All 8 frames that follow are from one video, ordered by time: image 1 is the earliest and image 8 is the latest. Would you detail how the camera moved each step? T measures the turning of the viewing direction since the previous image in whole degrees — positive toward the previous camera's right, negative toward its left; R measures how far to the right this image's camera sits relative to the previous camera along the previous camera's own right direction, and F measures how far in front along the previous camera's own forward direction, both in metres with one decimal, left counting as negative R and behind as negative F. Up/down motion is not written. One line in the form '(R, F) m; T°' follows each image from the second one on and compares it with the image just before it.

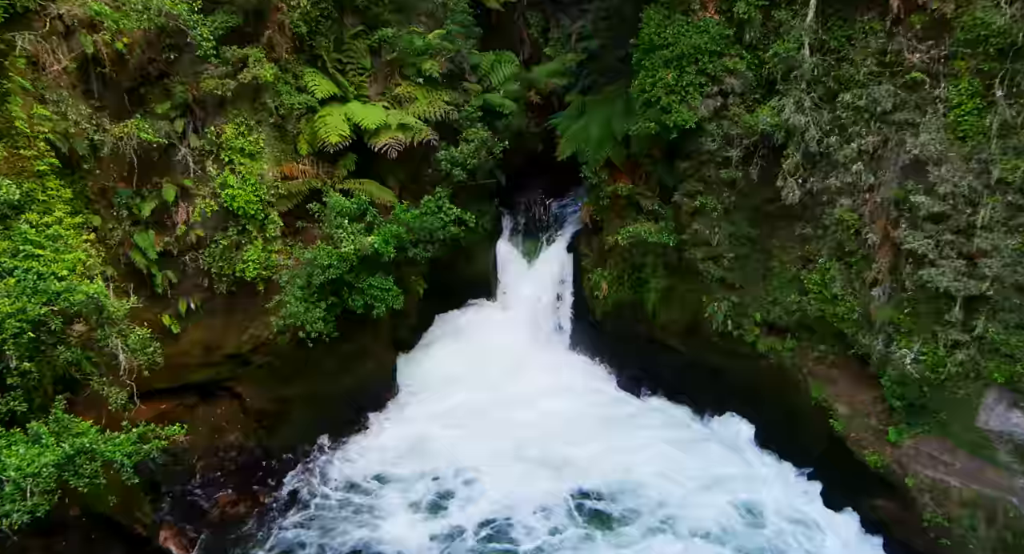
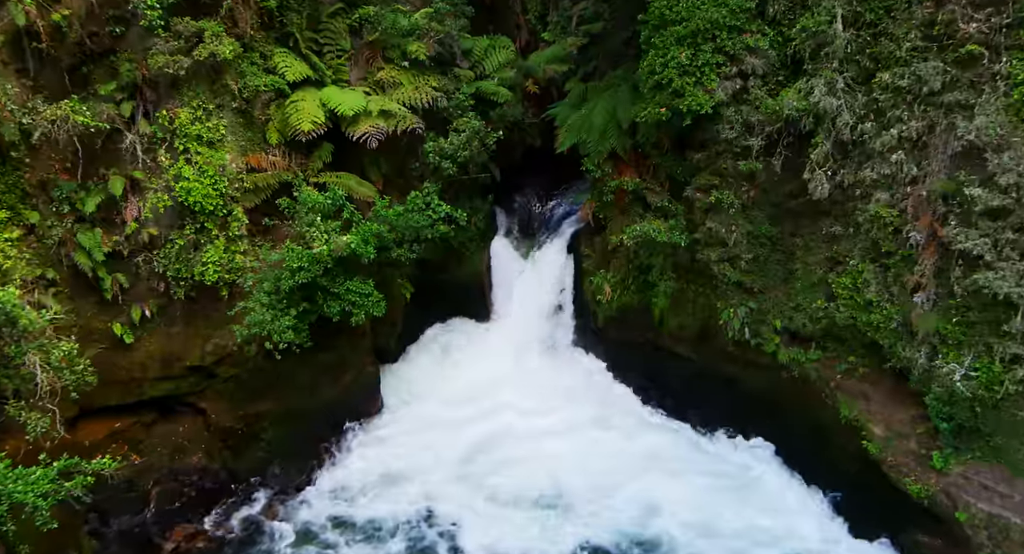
(0.0, +0.8) m; 0°
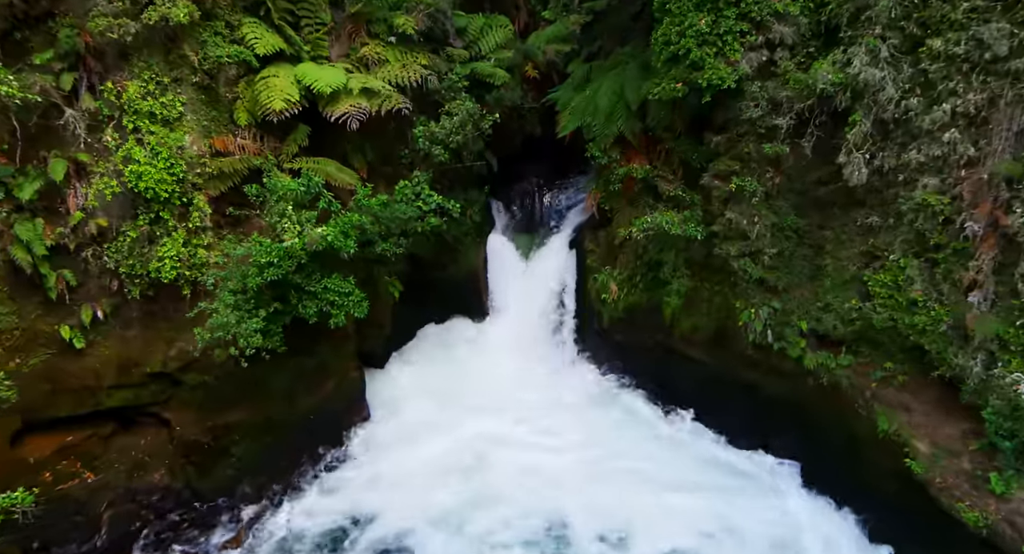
(0.0, +0.7) m; 0°
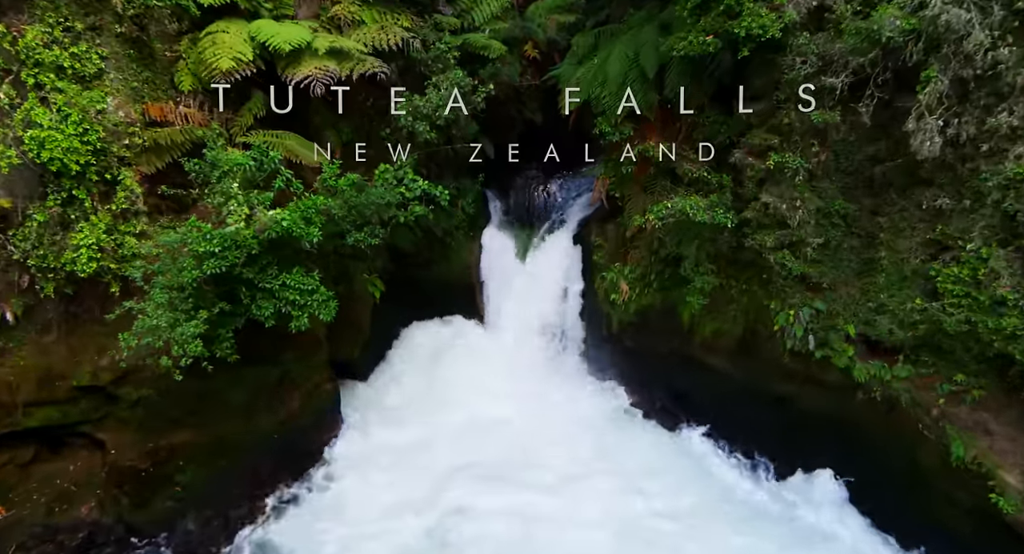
(0.0, +1.0) m; 0°
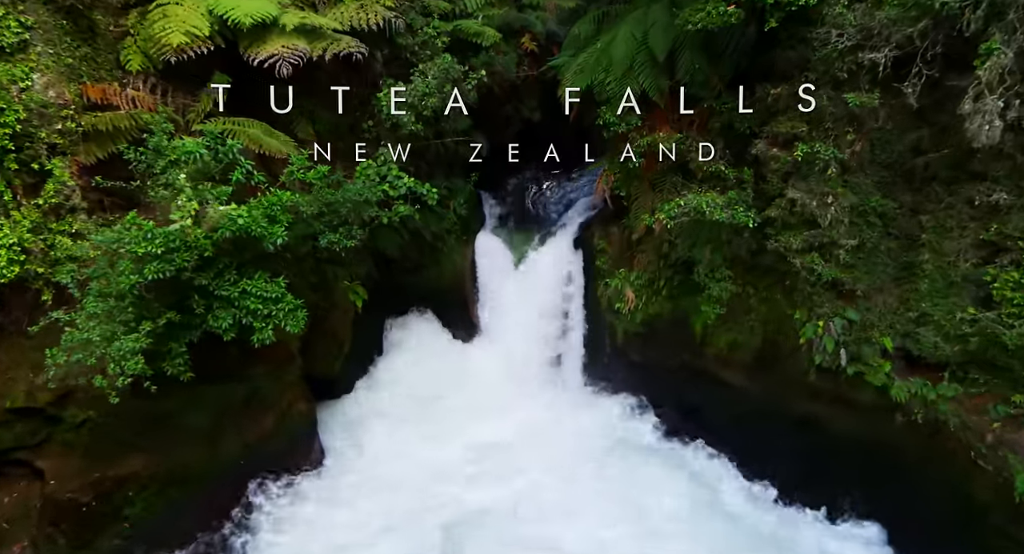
(0.0, +0.7) m; 0°
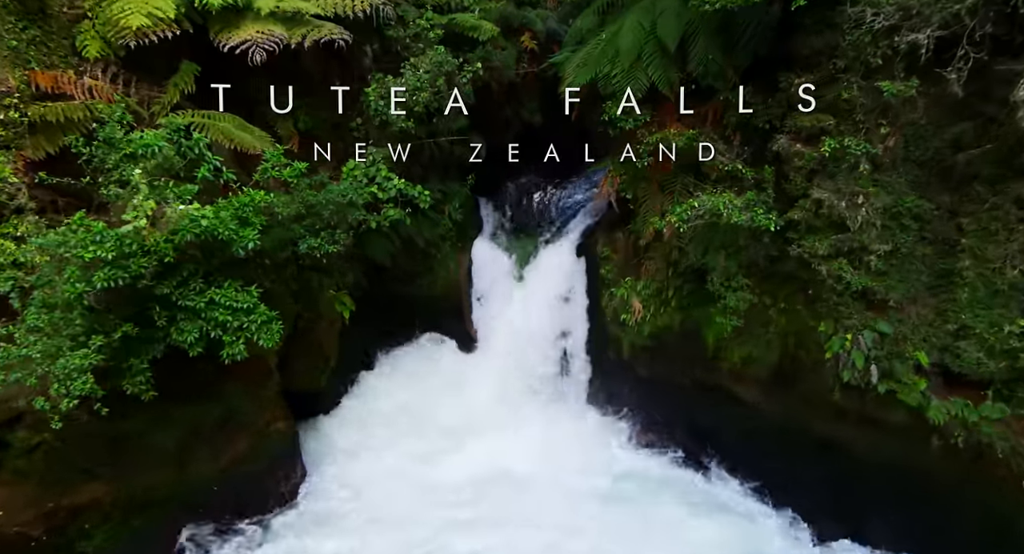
(0.0, +0.5) m; 0°
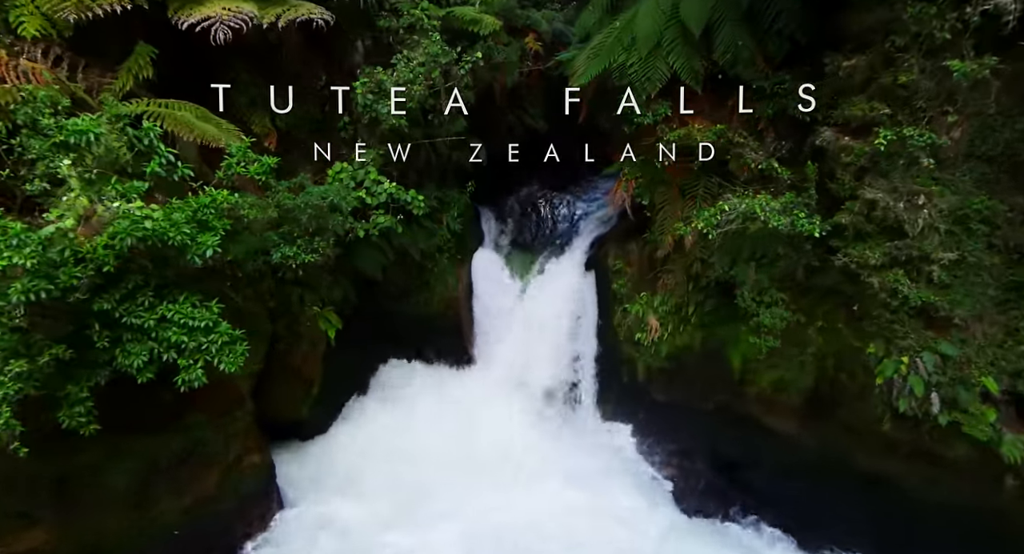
(0.0, +0.6) m; 0°
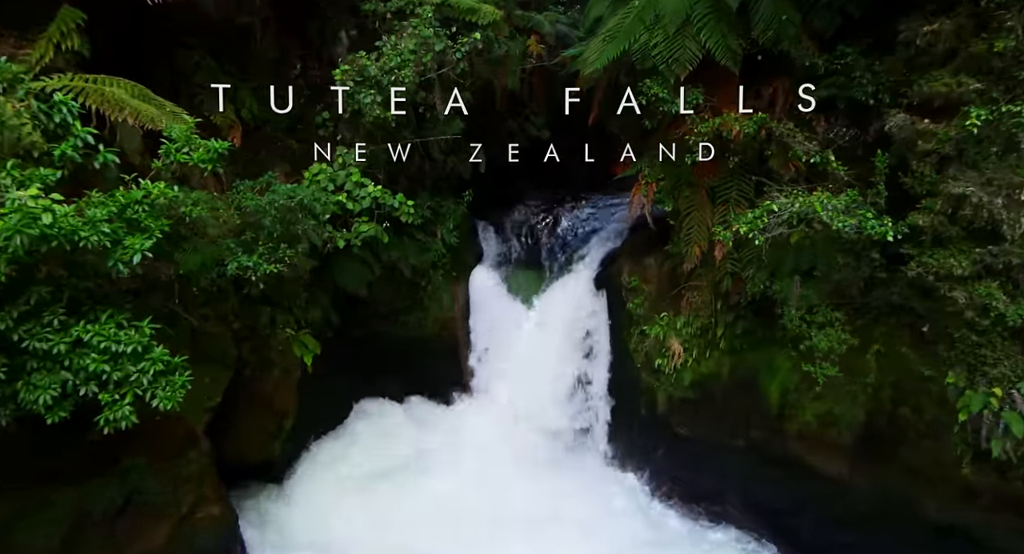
(0.0, +0.7) m; 0°
